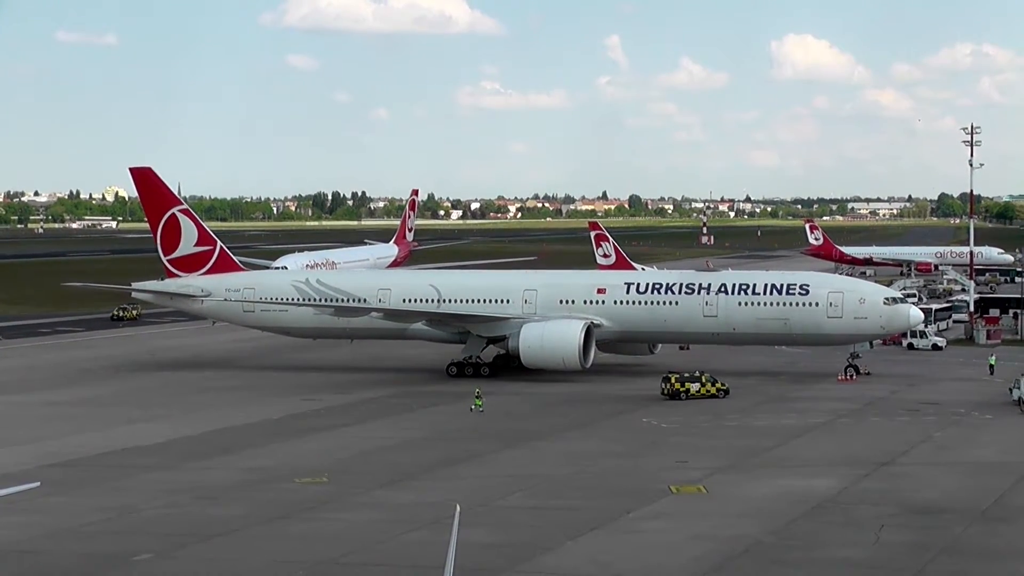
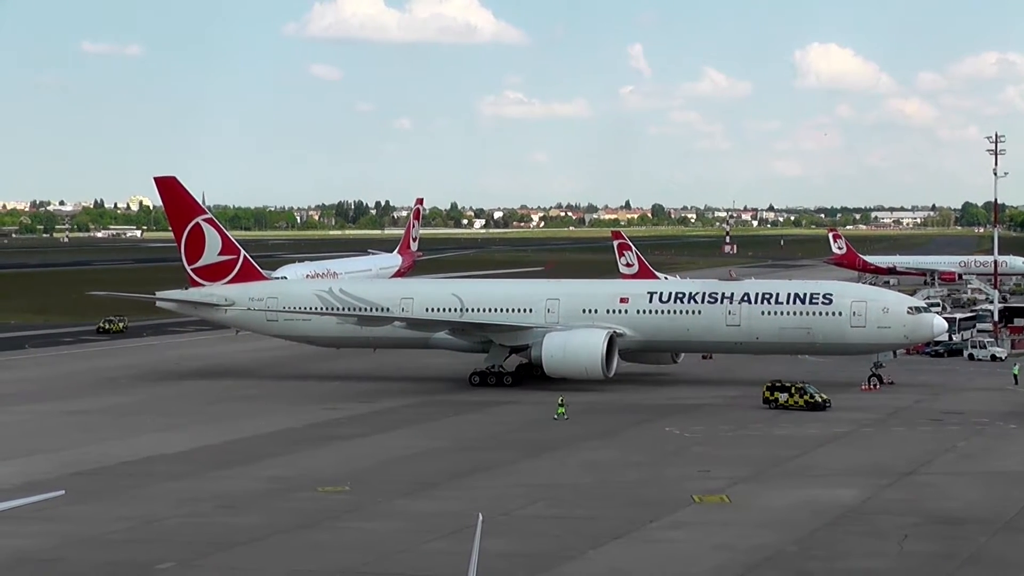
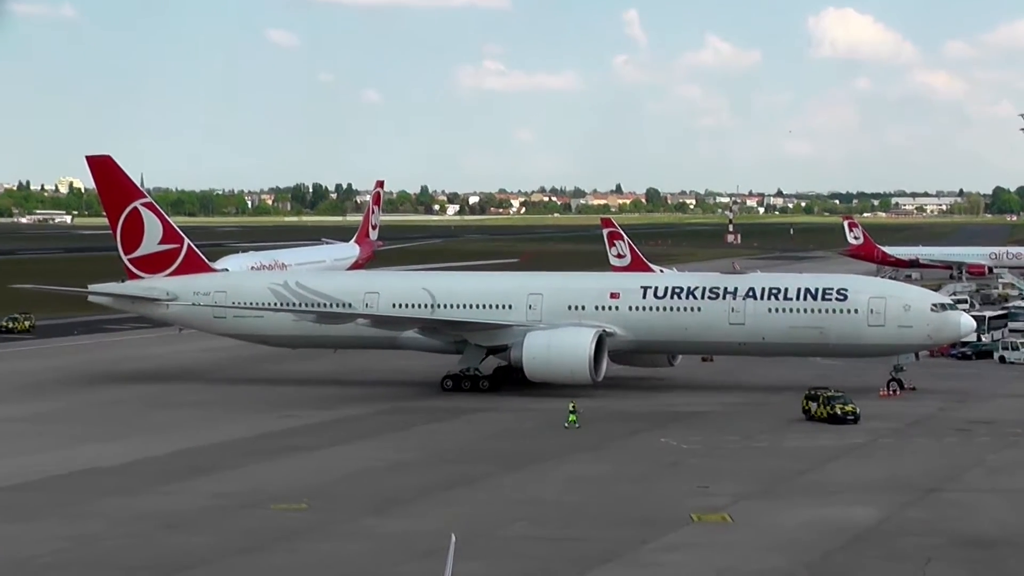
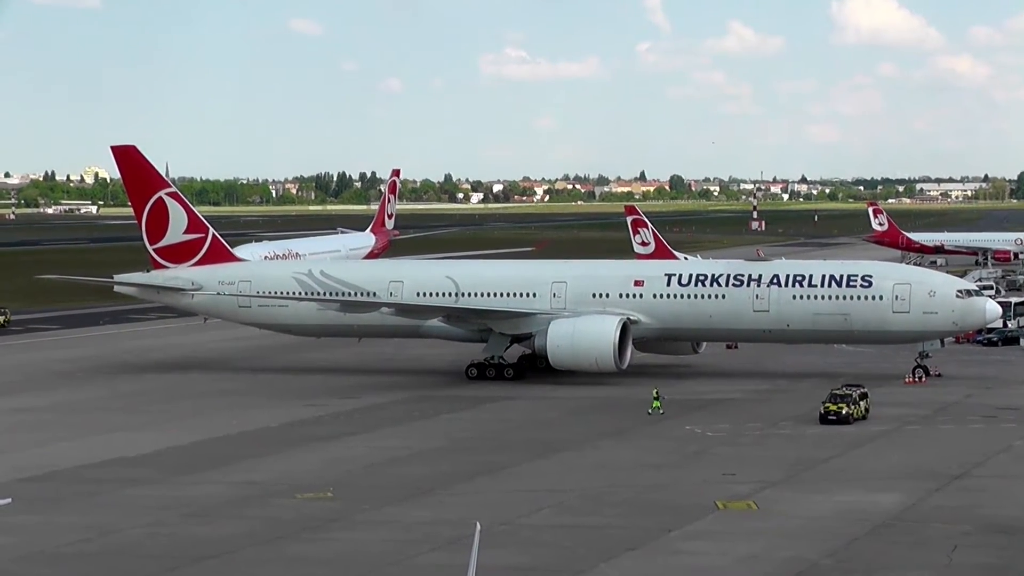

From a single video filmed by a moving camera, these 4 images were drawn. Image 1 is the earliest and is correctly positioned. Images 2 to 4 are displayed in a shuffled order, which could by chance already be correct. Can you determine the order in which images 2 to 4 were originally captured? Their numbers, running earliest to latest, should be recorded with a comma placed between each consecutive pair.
2, 3, 4
